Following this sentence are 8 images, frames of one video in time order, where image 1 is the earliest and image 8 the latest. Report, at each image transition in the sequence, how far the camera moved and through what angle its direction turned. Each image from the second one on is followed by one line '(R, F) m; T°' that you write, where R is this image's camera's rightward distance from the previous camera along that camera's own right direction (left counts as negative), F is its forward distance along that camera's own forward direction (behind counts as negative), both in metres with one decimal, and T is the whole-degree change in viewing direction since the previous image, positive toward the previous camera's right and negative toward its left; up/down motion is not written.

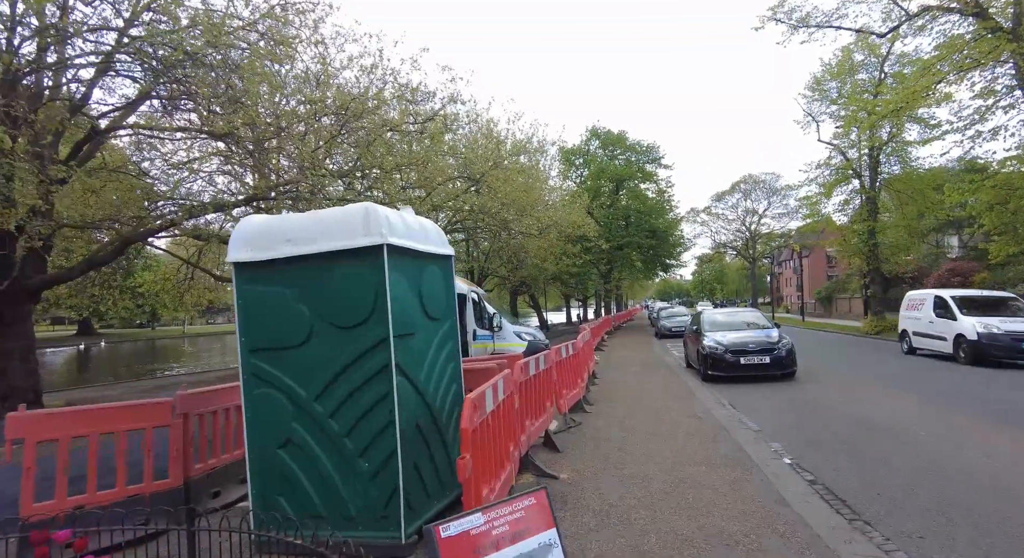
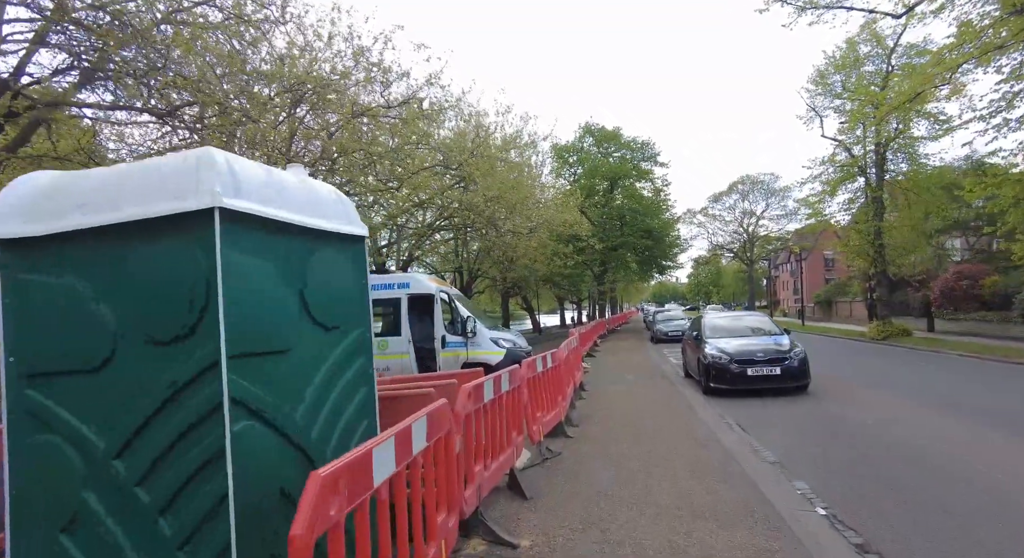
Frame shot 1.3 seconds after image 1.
(+0.3, +1.1) m; 0°
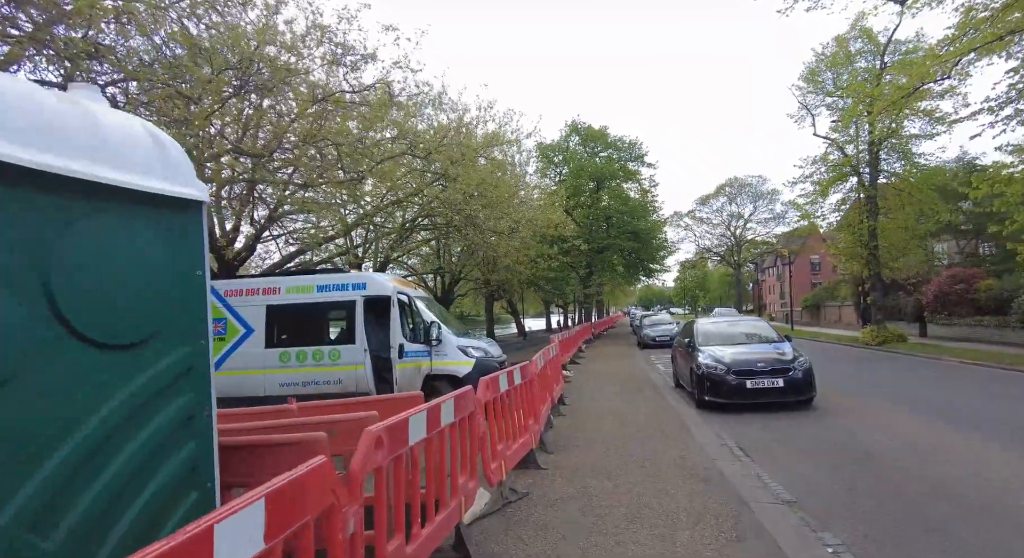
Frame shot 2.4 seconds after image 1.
(+0.2, +0.9) m; +1°
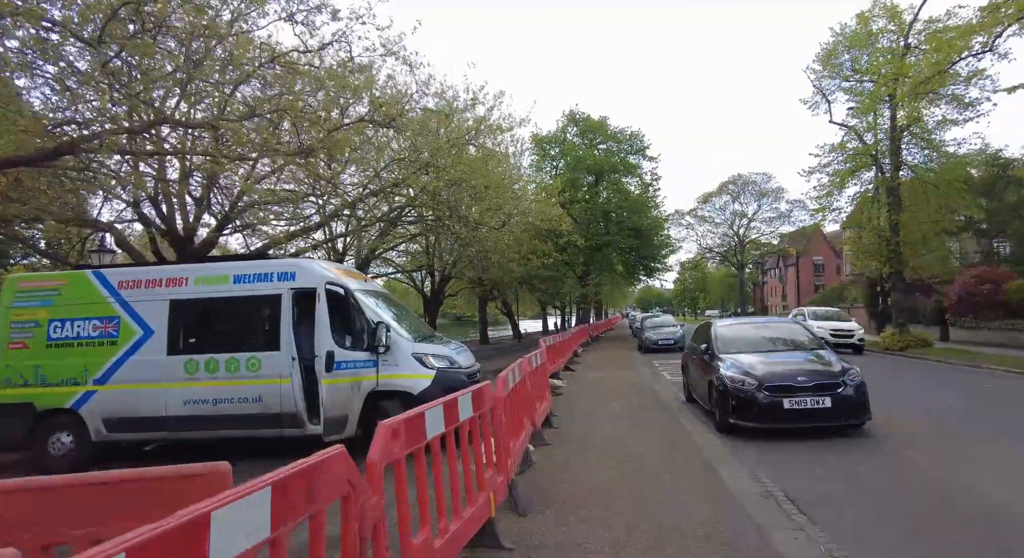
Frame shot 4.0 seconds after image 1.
(+0.3, +1.6) m; 0°
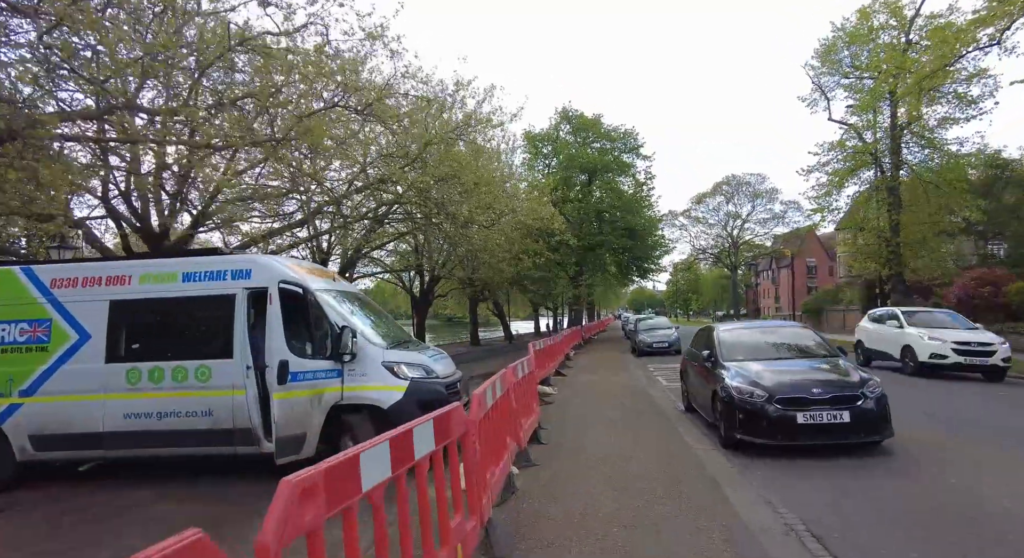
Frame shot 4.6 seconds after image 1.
(+0.1, +0.6) m; +1°
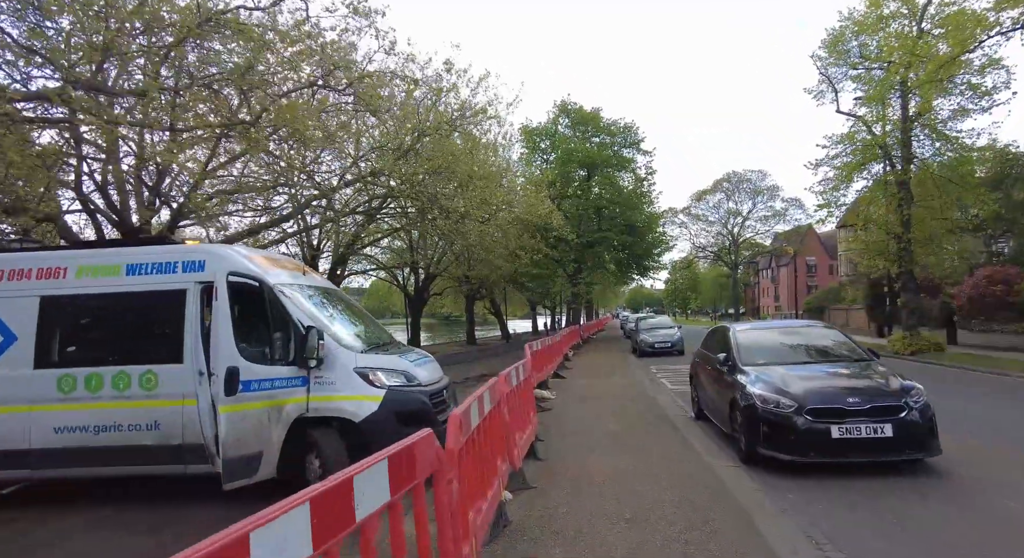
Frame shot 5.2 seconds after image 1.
(0.0, +0.7) m; 0°
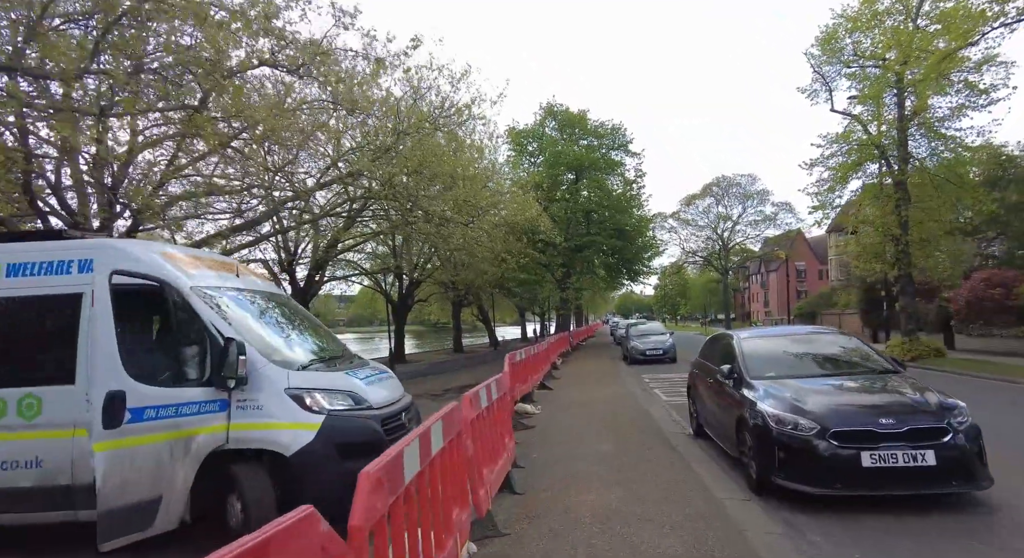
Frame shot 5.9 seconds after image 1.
(+0.2, +0.7) m; +1°
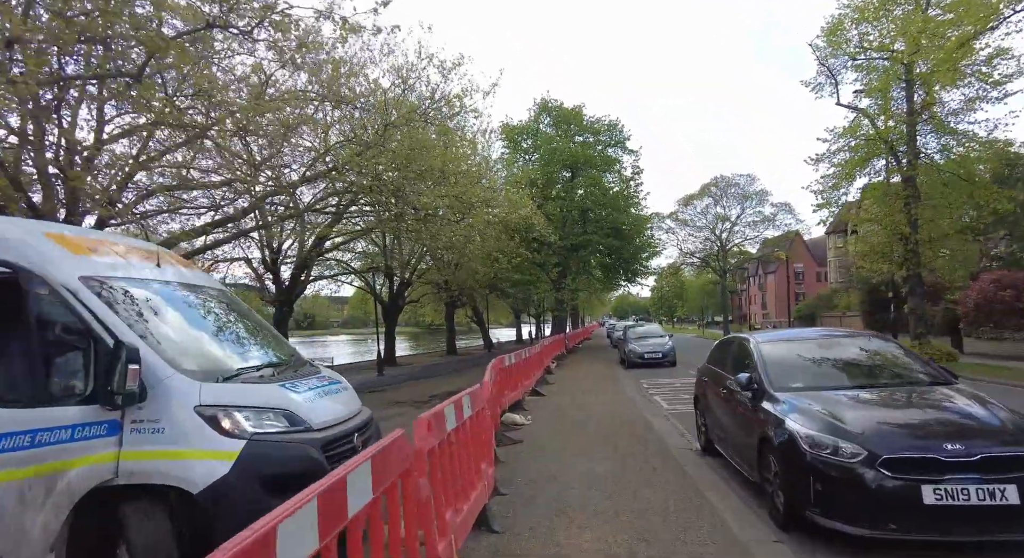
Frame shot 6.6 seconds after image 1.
(+0.1, +0.7) m; 0°
